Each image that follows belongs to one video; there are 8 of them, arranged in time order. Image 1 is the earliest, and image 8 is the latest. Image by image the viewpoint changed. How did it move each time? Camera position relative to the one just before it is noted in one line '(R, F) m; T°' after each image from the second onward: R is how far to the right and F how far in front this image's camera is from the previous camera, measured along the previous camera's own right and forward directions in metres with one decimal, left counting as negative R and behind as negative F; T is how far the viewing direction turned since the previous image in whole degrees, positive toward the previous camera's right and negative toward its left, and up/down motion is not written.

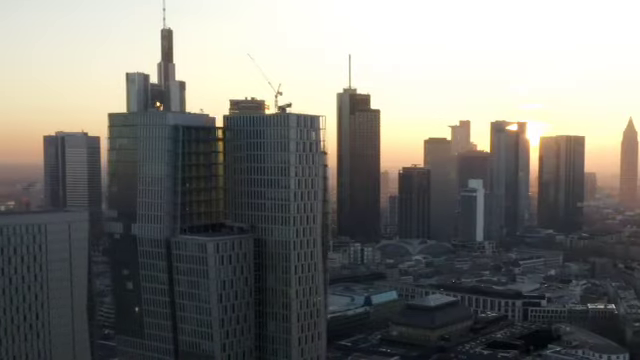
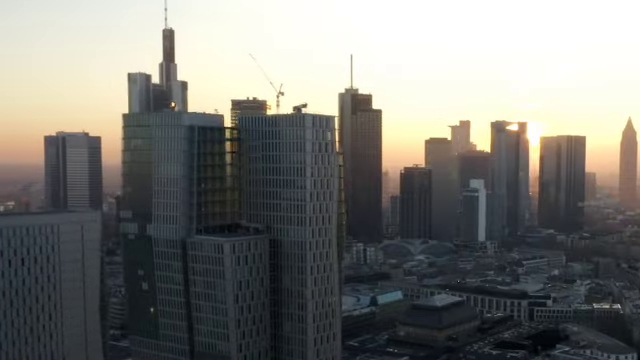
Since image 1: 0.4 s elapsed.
(-1.5, -0.1) m; 0°
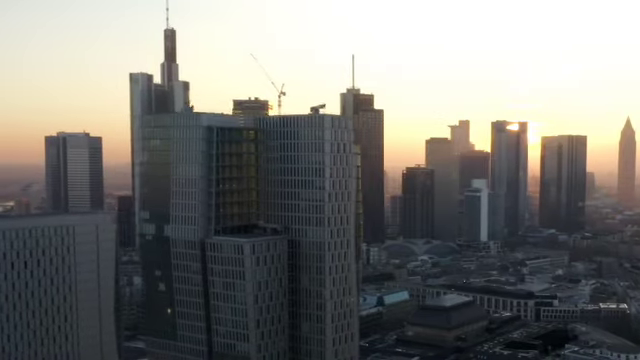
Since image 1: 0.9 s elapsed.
(-1.8, -0.1) m; 0°
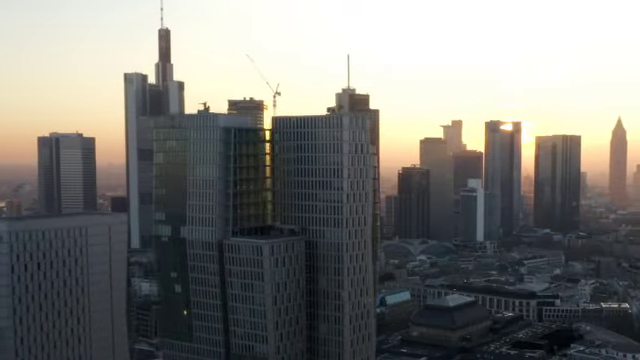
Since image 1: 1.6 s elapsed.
(-2.4, +0.1) m; +1°
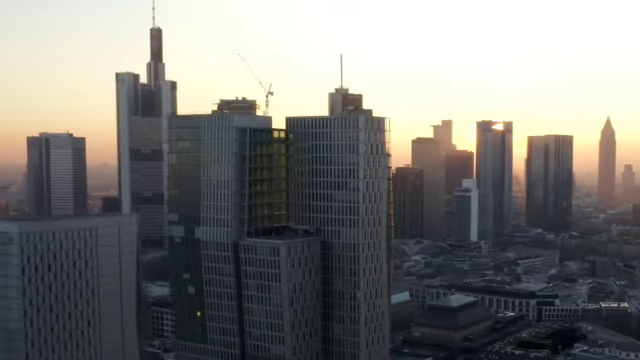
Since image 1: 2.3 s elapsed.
(-2.4, +0.3) m; +1°
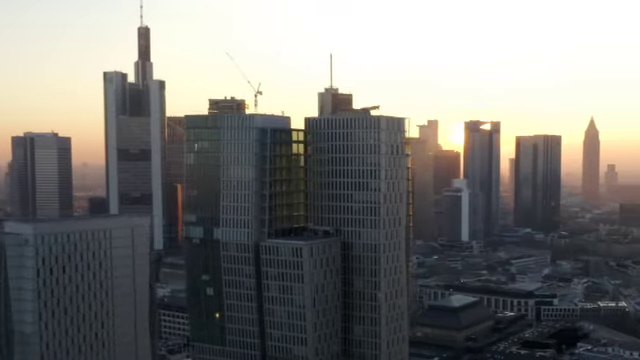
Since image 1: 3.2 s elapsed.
(-3.3, +0.3) m; +1°
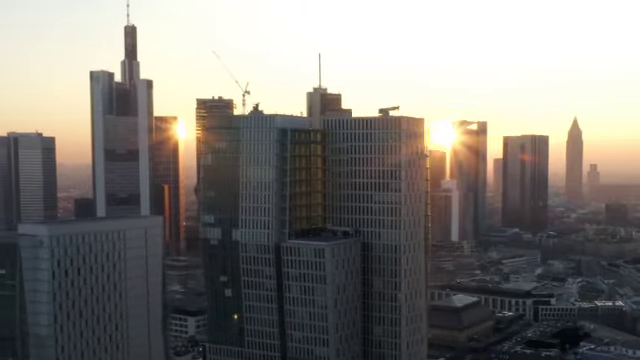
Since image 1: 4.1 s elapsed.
(-3.3, +0.3) m; +1°
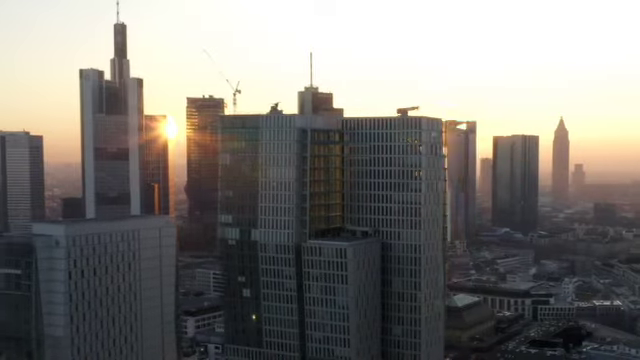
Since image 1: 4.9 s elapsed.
(-3.0, +0.2) m; +1°
